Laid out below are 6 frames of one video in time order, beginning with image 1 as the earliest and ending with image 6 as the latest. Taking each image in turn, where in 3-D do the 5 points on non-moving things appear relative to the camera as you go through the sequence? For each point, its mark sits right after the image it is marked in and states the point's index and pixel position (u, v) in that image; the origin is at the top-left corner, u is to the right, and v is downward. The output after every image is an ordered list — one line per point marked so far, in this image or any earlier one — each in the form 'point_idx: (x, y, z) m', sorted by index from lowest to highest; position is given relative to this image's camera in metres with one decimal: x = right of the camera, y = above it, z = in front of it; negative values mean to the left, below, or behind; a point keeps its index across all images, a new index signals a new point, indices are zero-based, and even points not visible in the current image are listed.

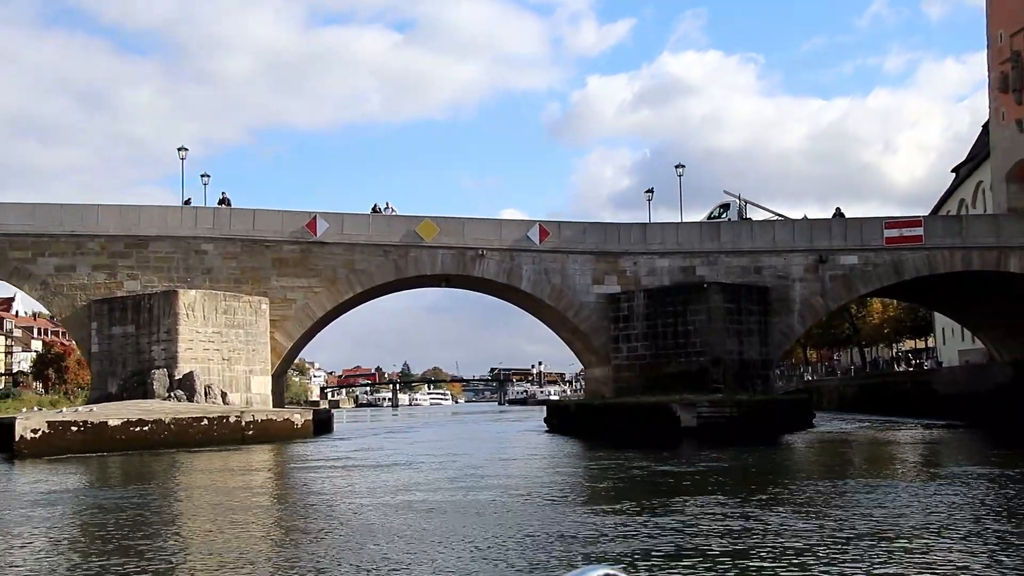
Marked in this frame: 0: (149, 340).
0: (-6.0, -0.9, +19.9) m
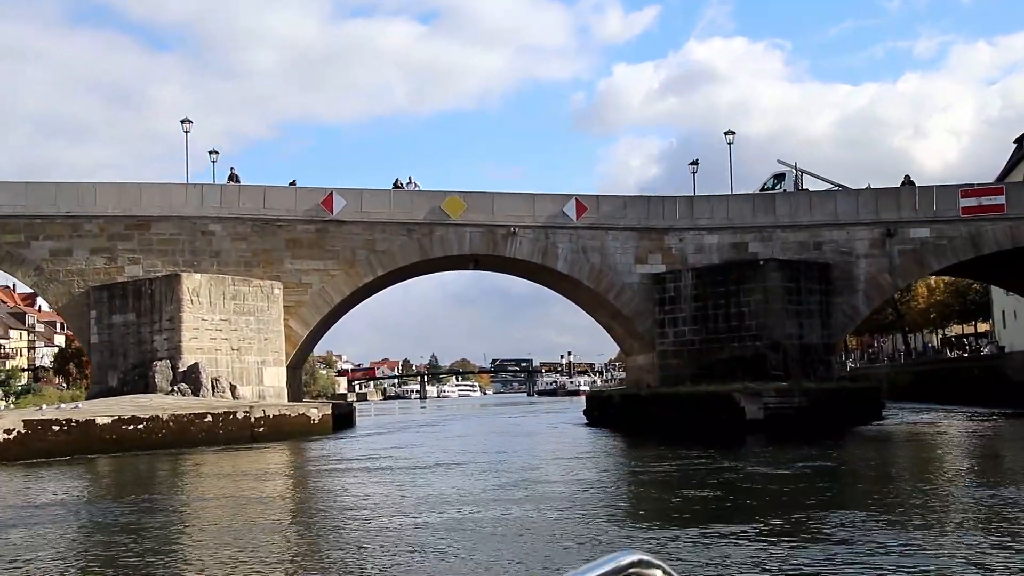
0: (-5.5, -0.6, +18.2) m
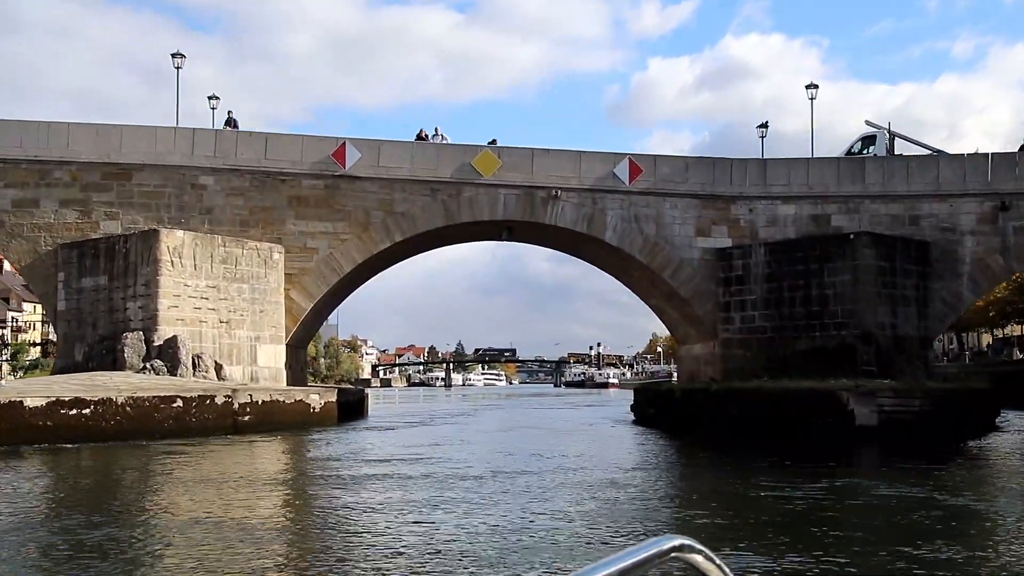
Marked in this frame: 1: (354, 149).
0: (-5.0, -0.1, +15.3) m
1: (-2.3, +2.0, +17.4) m
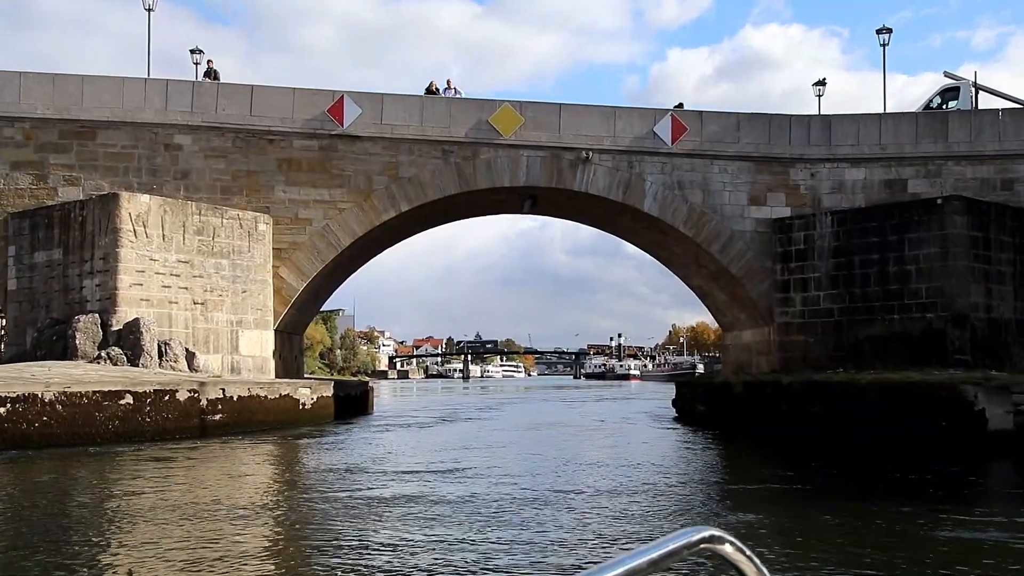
0: (-4.7, +0.2, +13.0) m
1: (-2.0, +2.3, +15.0) m
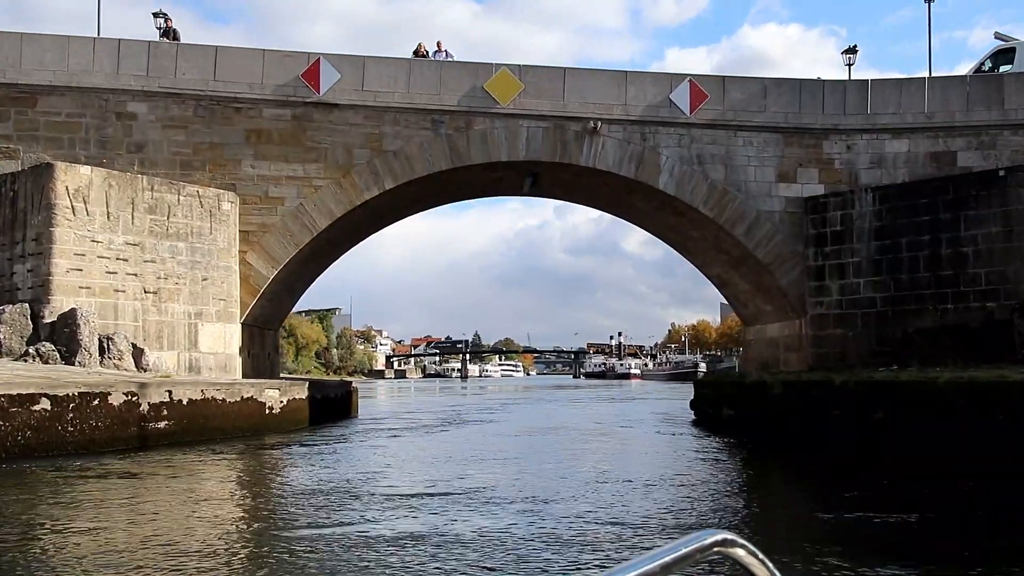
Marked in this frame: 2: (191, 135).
0: (-4.7, +0.3, +11.3) m
1: (-2.0, +2.4, +13.3) m
2: (-3.5, +1.7, +13.1) m
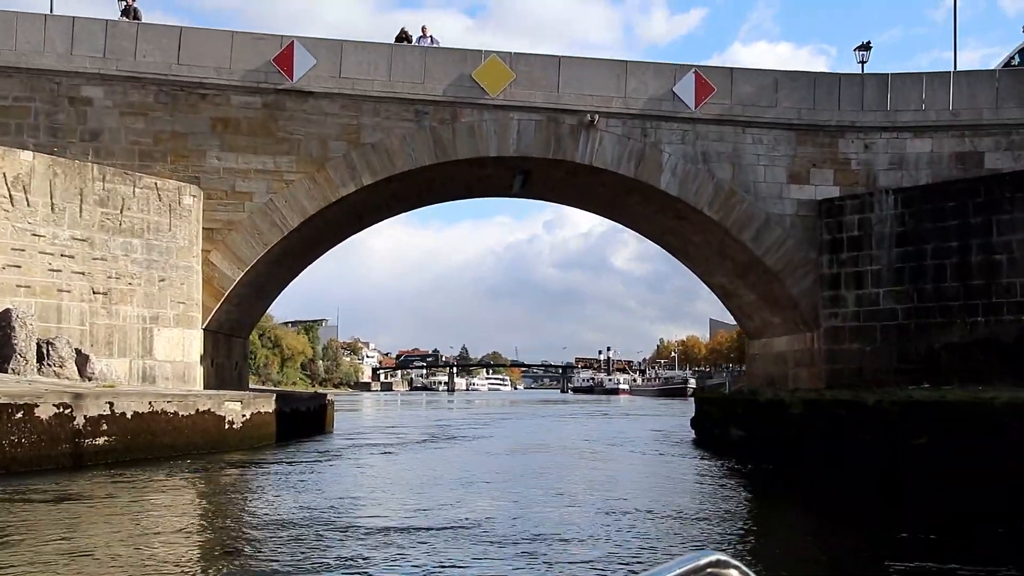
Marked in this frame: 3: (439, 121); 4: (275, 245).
0: (-4.8, +0.3, +10.2) m
1: (-2.1, +2.4, +12.2) m
2: (-3.6, +1.6, +12.0) m
3: (-0.7, +1.7, +12.4) m
4: (-2.4, +0.5, +12.2) m
